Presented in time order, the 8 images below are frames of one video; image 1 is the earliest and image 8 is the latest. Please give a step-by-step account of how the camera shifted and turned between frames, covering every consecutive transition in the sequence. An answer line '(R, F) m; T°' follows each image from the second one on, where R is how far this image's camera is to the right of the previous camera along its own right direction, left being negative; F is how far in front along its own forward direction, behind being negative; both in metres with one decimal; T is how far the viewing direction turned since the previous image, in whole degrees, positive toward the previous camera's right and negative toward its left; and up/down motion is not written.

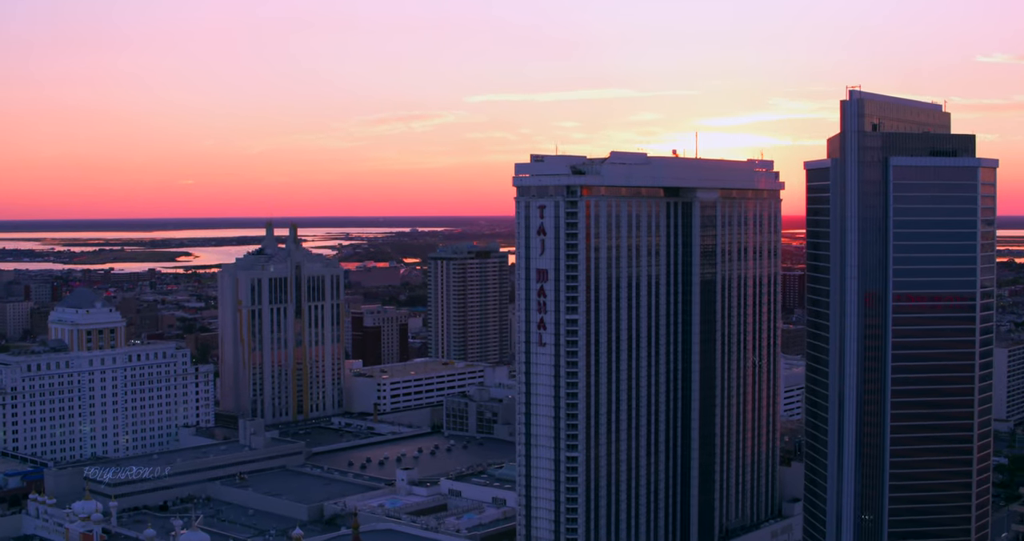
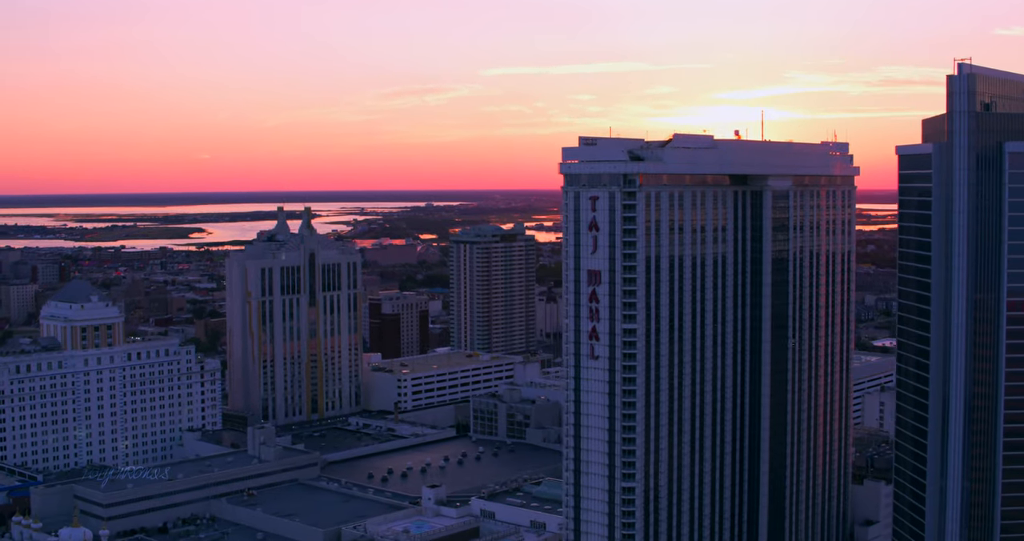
(-1.1, +6.7) m; -1°
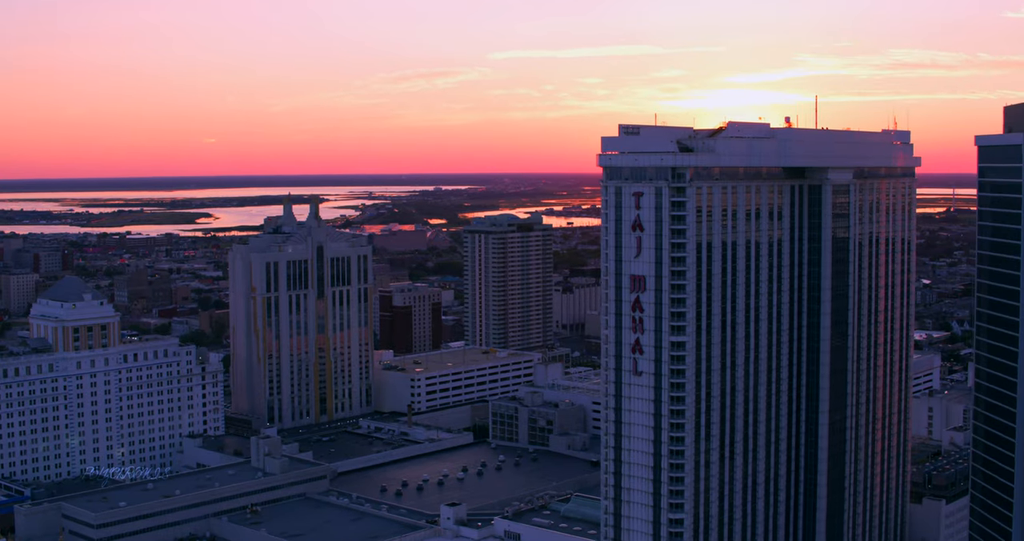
(-0.8, +4.7) m; 0°
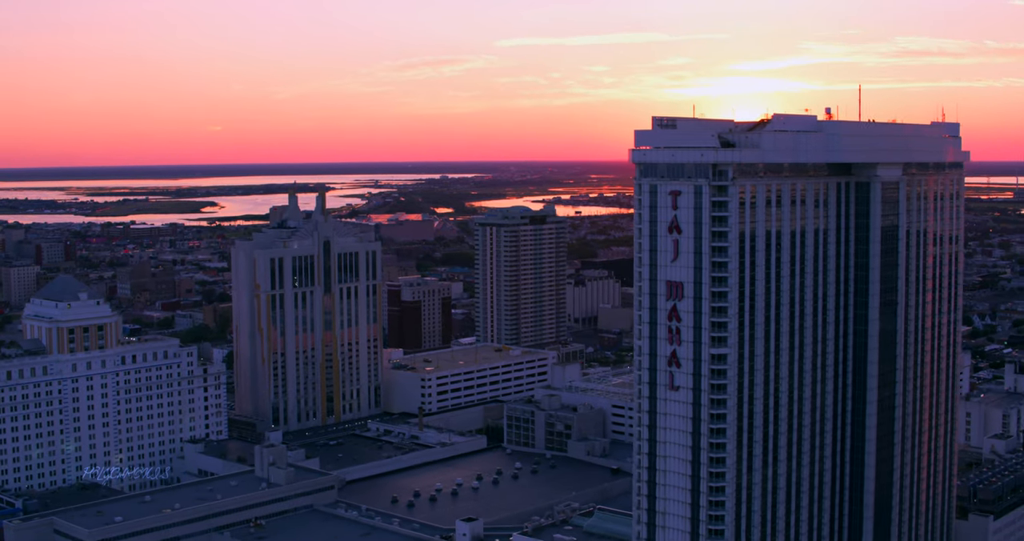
(-0.6, +3.1) m; 0°
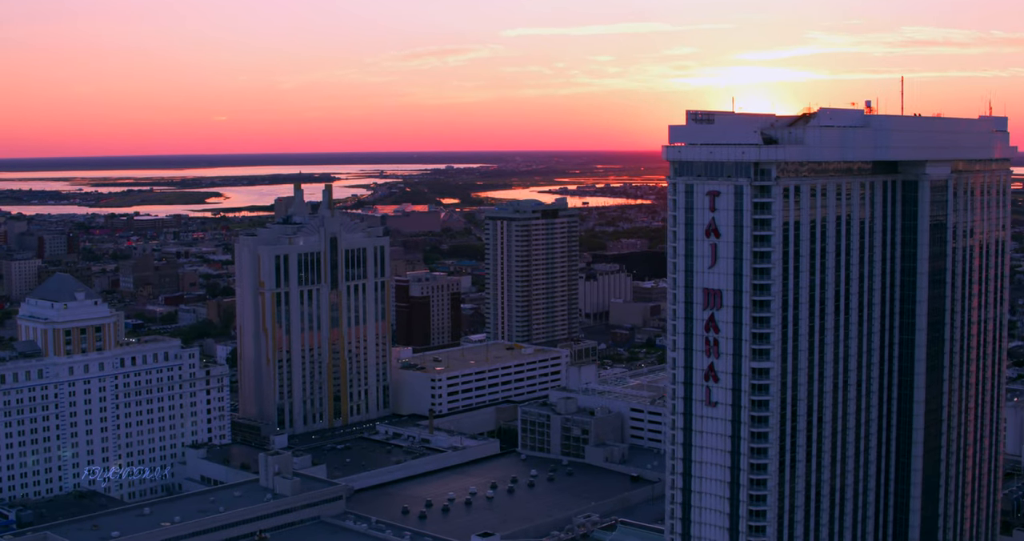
(-0.5, +2.6) m; 0°
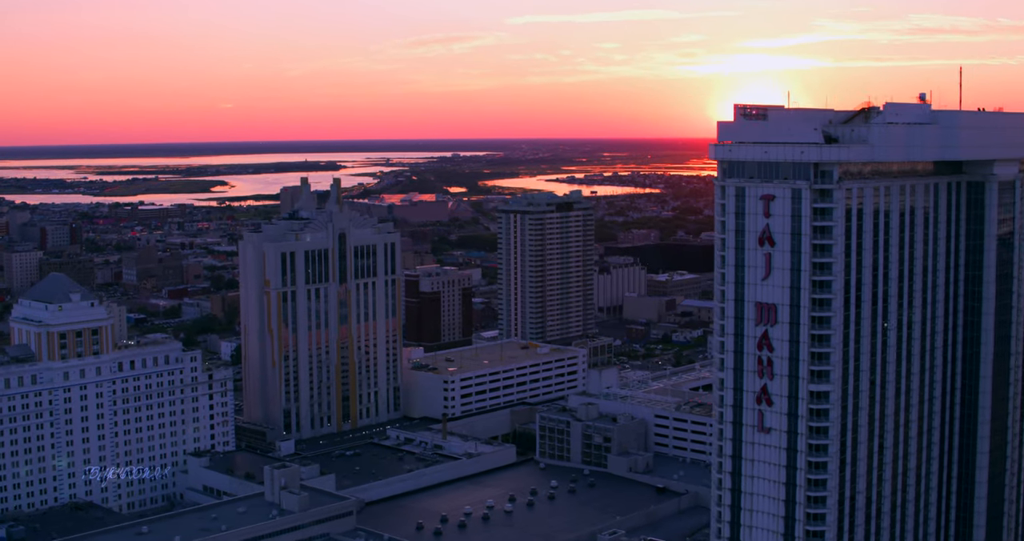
(-0.6, +3.1) m; 0°
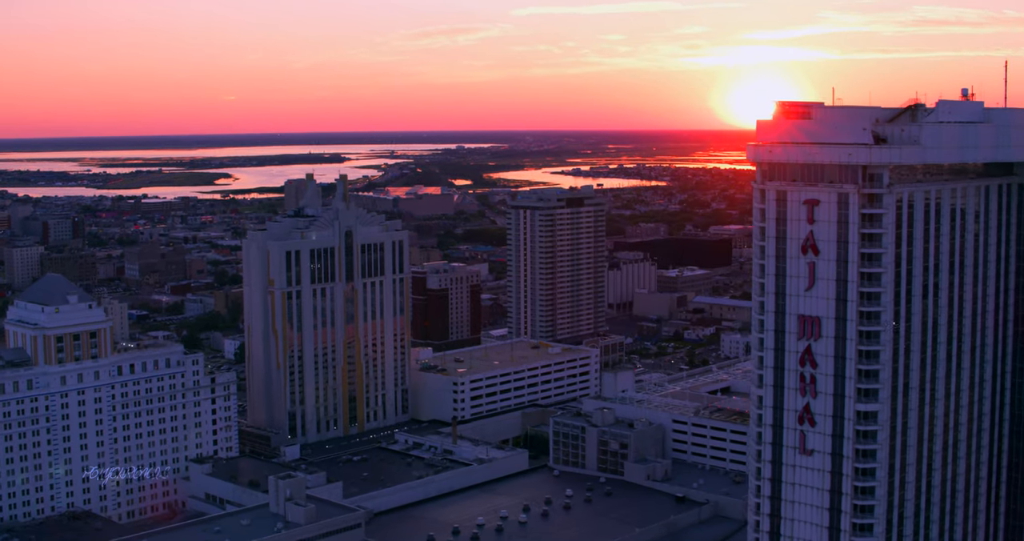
(-0.4, +2.1) m; 0°
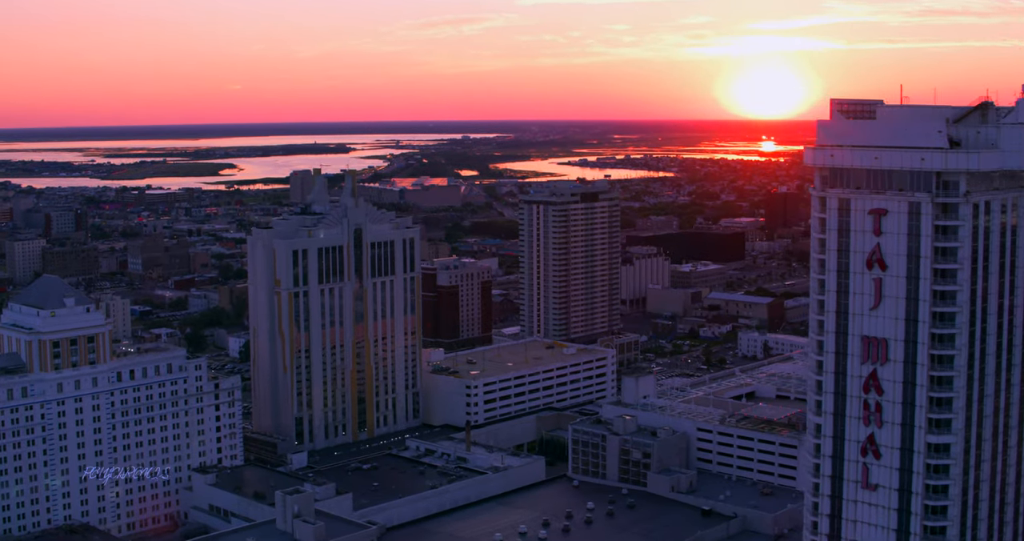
(-0.6, +2.6) m; 0°
